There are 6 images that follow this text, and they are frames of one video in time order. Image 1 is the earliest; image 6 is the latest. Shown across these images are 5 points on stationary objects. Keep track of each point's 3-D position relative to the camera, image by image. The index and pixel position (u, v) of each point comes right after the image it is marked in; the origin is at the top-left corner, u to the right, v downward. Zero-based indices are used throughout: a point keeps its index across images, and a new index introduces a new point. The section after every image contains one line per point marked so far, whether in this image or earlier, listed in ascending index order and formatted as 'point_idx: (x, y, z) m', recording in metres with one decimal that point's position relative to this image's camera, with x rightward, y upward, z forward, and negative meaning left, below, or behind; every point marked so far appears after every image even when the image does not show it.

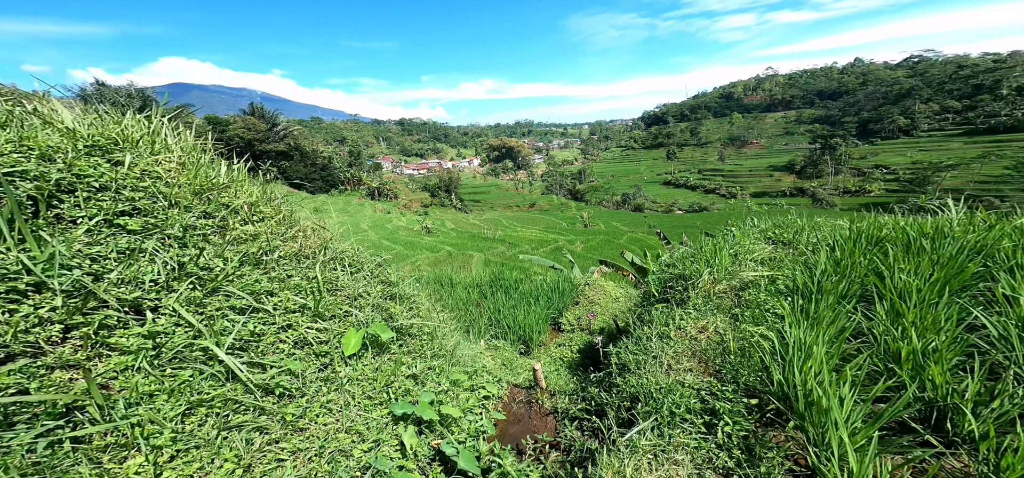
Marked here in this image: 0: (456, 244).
0: (-2.1, -0.2, +16.8) m
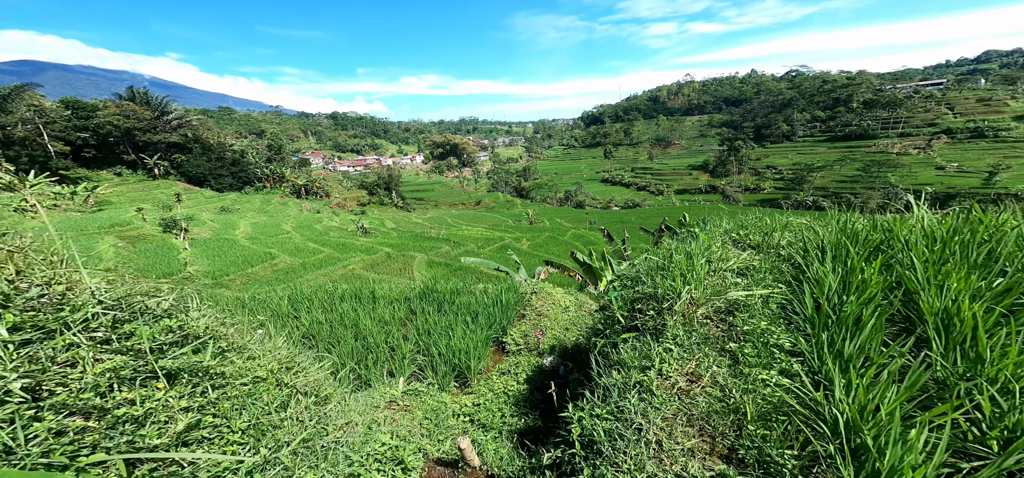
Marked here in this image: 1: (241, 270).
0: (-4.1, -0.2, +15.7) m
1: (-5.4, -0.6, +8.8) m
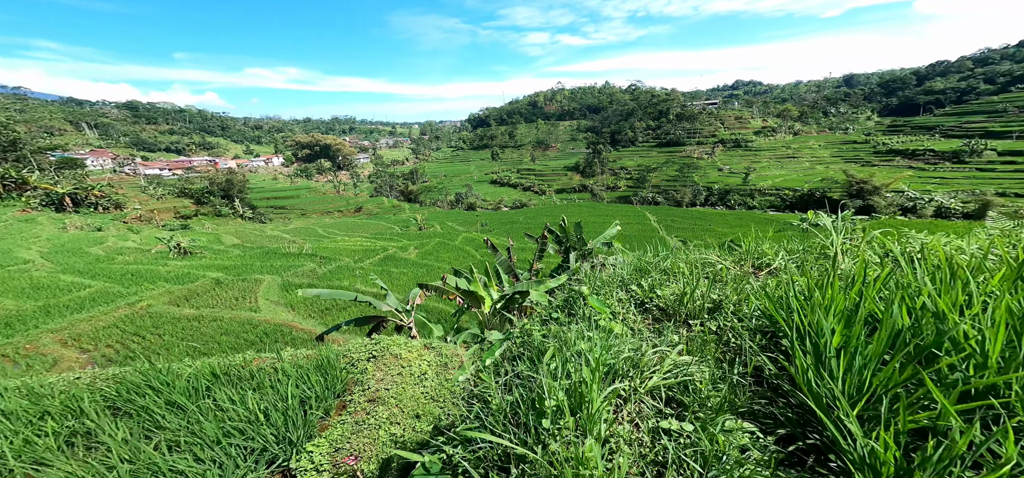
0: (-7.8, -0.8, +12.5) m
1: (-7.4, -1.1, +5.5) m
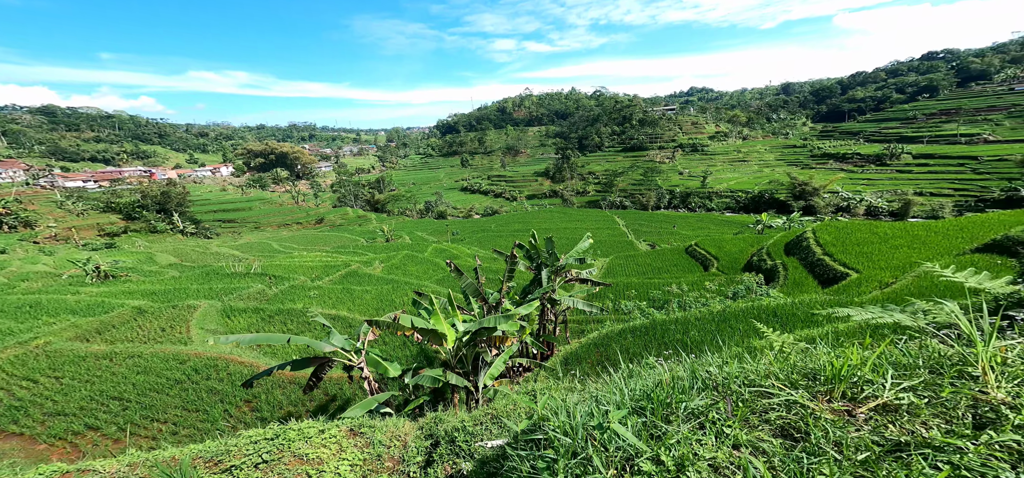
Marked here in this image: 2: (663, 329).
0: (-8.6, -1.2, +11.1) m
1: (-7.7, -1.5, +4.1) m
2: (+4.2, -2.3, +12.4) m
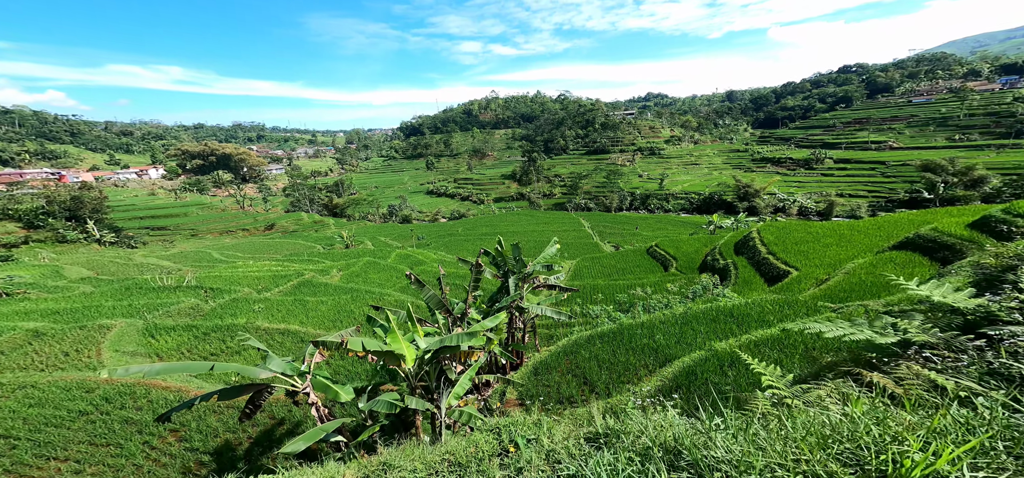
0: (-9.5, -1.5, +9.5) m
1: (-8.2, -1.7, +2.6) m
2: (+3.2, -2.3, +11.7) m
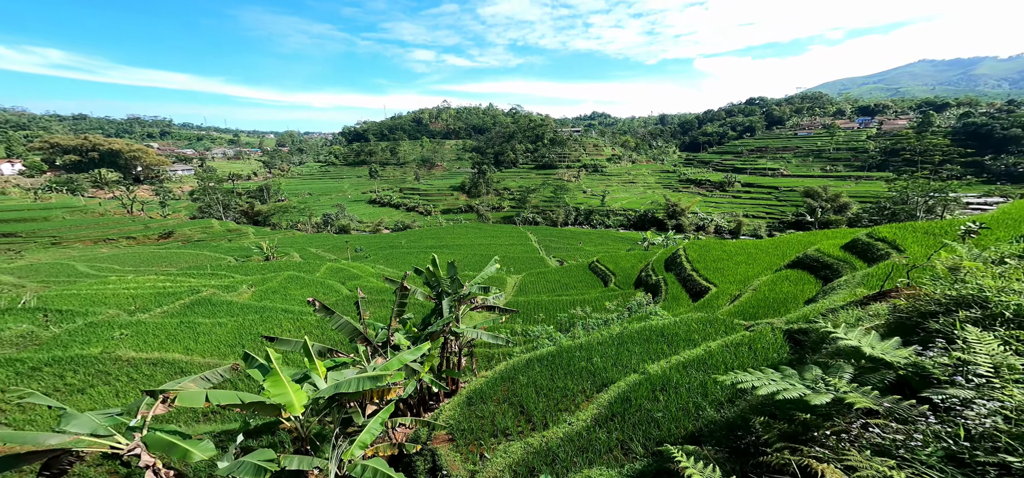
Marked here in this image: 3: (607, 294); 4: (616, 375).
0: (-11.2, -1.6, +7.0) m
1: (-9.2, -1.7, +0.3) m
2: (+1.2, -2.8, +10.5) m
3: (+4.2, -2.5, +19.6) m
4: (+2.0, -2.7, +8.9) m
